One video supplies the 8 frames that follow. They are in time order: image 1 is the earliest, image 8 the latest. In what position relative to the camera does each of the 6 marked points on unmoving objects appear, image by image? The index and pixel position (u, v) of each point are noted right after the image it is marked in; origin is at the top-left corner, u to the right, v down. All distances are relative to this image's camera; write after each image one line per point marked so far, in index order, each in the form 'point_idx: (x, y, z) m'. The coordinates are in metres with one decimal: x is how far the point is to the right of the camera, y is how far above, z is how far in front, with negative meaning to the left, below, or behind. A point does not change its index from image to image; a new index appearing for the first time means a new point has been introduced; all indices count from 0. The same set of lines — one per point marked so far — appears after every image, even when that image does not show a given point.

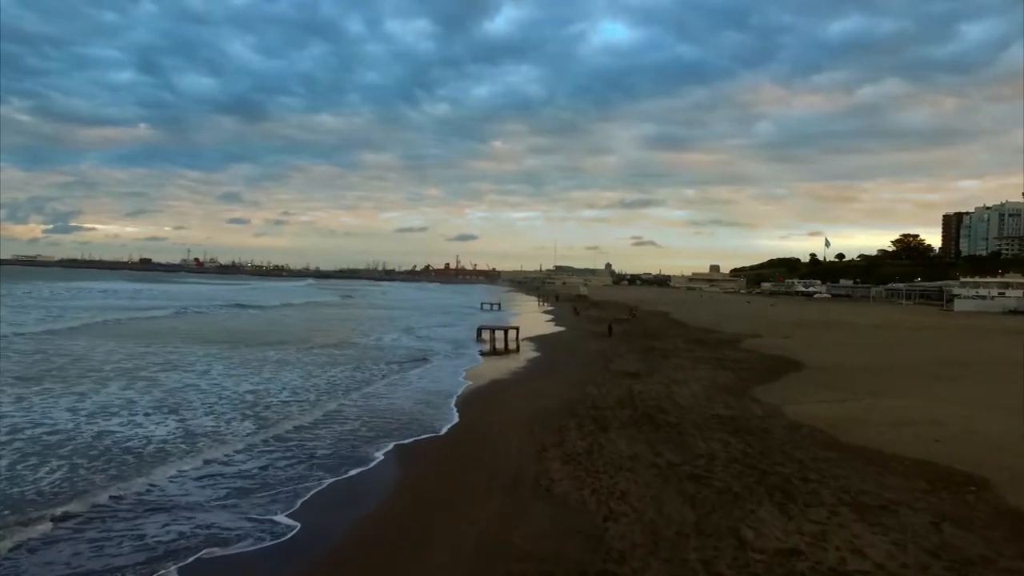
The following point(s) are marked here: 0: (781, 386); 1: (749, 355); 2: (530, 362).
0: (+5.2, -1.8, +12.8) m
1: (+6.6, -1.7, +18.6) m
2: (+0.7, -2.0, +19.5) m
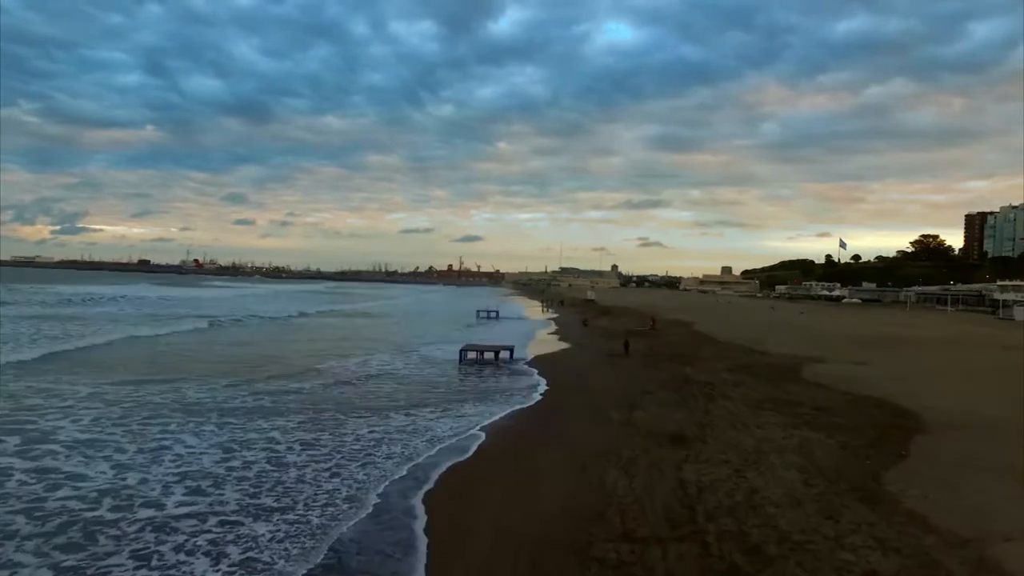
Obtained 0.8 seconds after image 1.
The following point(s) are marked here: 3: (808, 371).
0: (+5.0, -2.1, +8.0) m
1: (+6.4, -2.0, +13.8) m
2: (+0.5, -2.3, +14.7) m
3: (+7.1, -2.0, +15.8) m
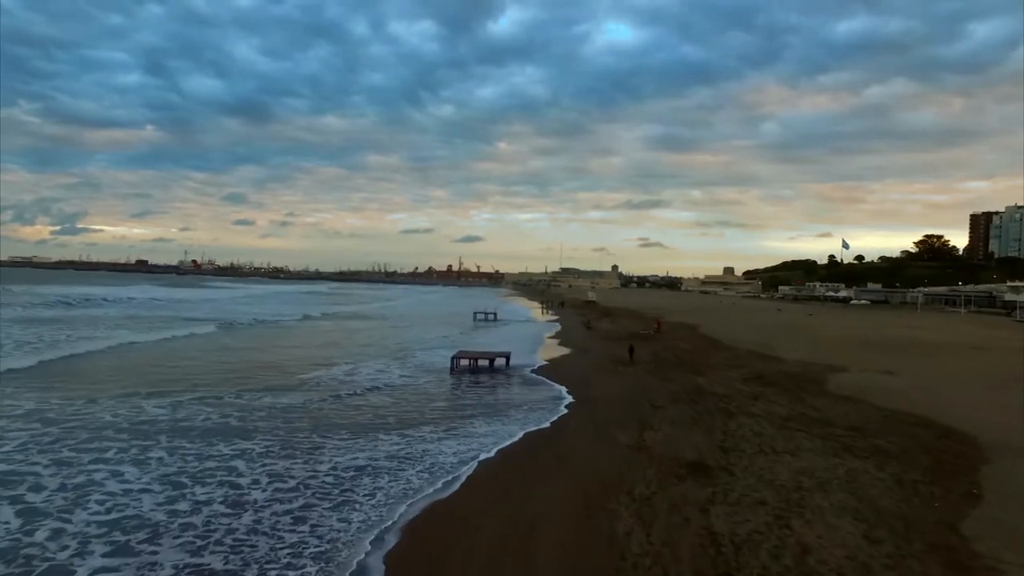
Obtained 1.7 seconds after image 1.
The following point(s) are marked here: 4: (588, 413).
0: (+4.9, -2.2, +6.6) m
1: (+6.3, -2.1, +12.4) m
2: (+0.4, -2.4, +13.3) m
3: (+7.0, -2.0, +14.4) m
4: (+1.5, -2.3, +12.0) m
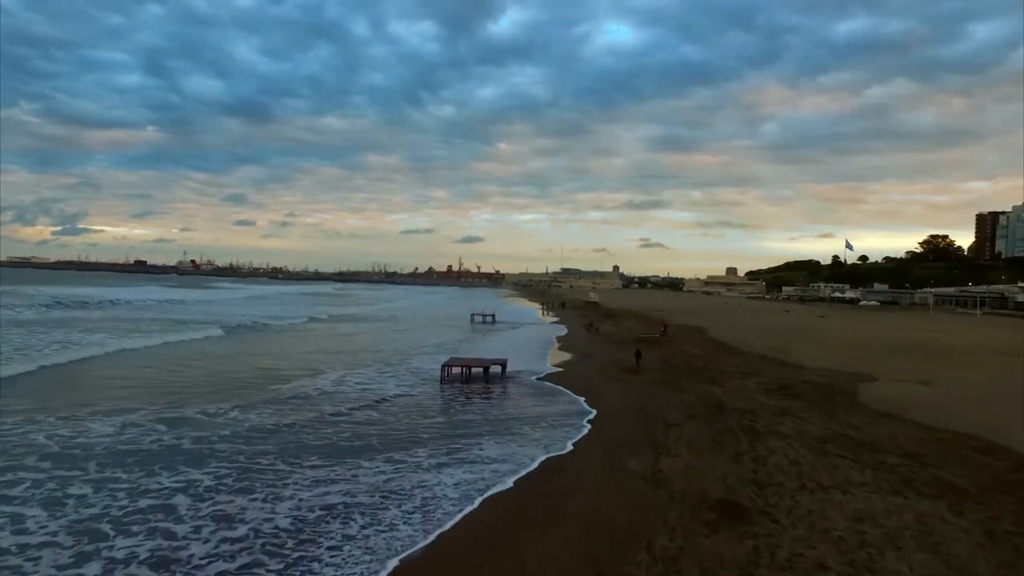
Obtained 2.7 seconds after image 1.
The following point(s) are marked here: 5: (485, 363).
0: (+4.8, -2.2, +5.2) m
1: (+6.3, -2.1, +11.0) m
2: (+0.3, -2.4, +11.9) m
3: (+6.9, -2.1, +13.0) m
4: (+1.4, -2.3, +10.5) m
5: (-0.7, -1.9, +16.7) m
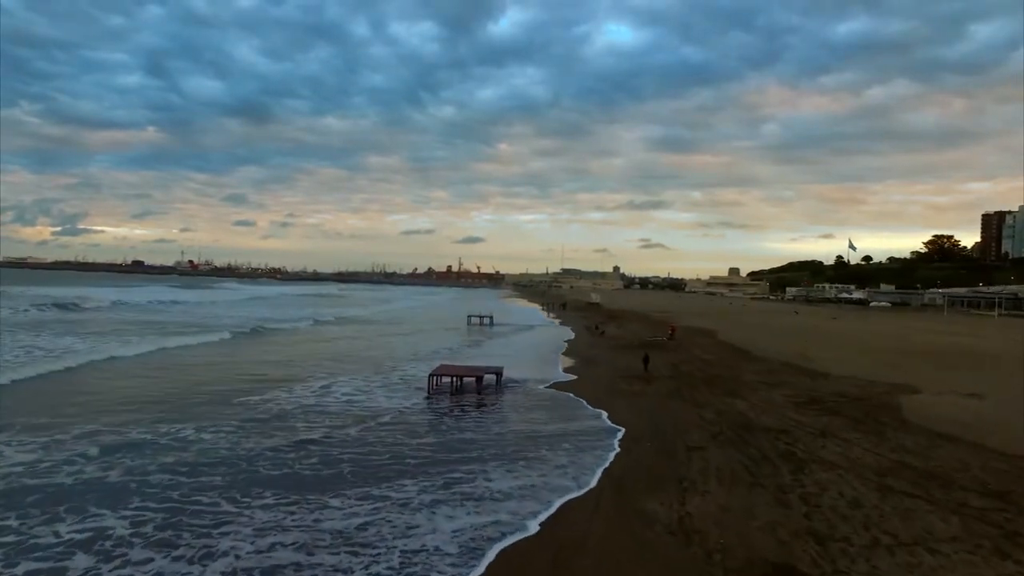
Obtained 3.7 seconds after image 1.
0: (+4.7, -2.2, +3.6) m
1: (+6.2, -2.1, +9.4) m
2: (+0.2, -2.4, +10.3) m
3: (+6.8, -2.1, +11.4) m
4: (+1.3, -2.3, +8.9) m
5: (-0.8, -1.9, +15.0) m
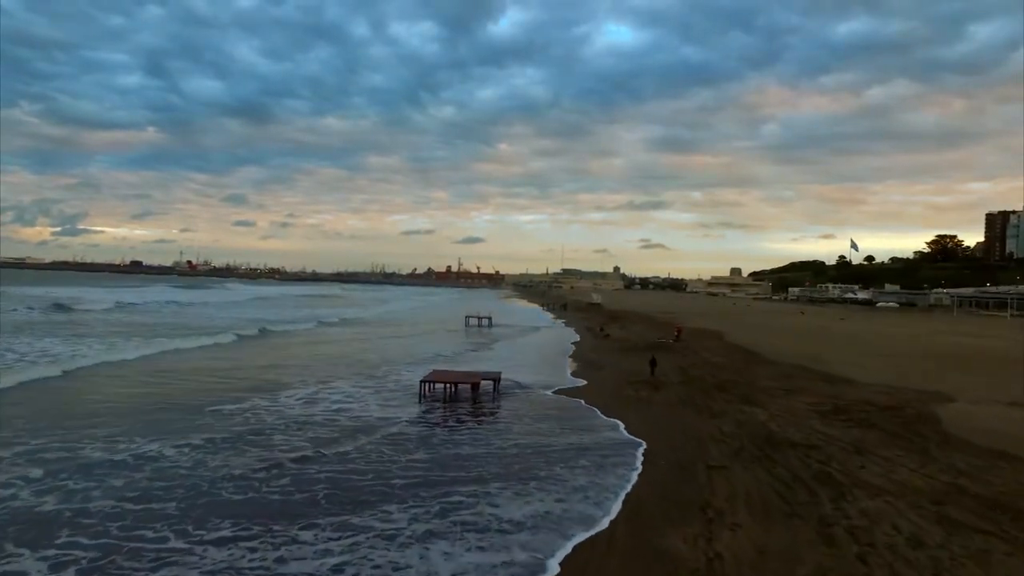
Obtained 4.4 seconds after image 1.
0: (+4.7, -2.2, +2.6) m
1: (+6.2, -2.1, +8.4) m
2: (+0.2, -2.4, +9.3) m
3: (+6.8, -2.1, +10.3) m
4: (+1.3, -2.3, +7.9) m
5: (-0.8, -1.9, +14.0) m
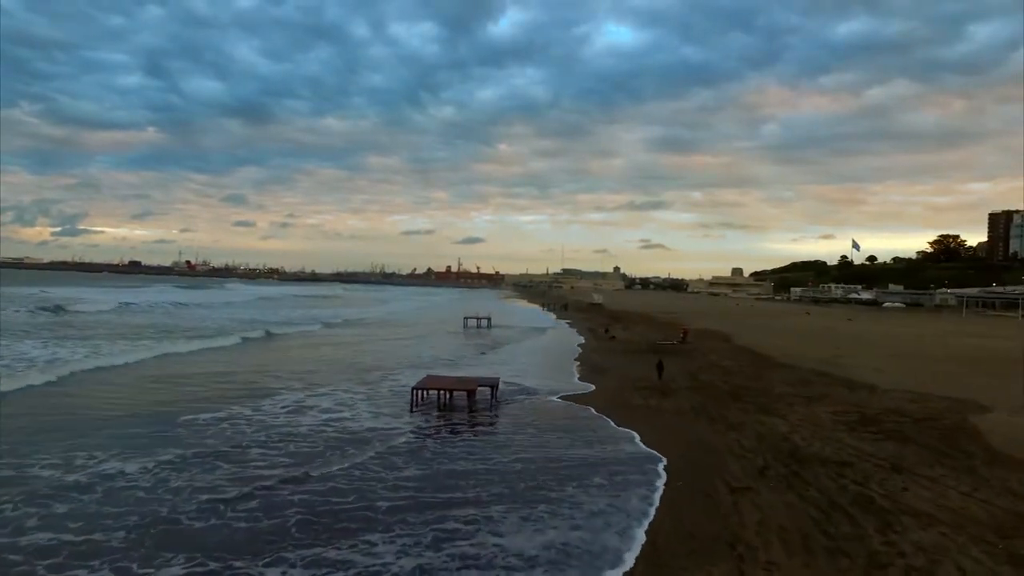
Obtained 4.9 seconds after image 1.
0: (+4.7, -2.2, +1.7) m
1: (+6.2, -2.1, +7.5) m
2: (+0.2, -2.4, +8.4) m
3: (+6.8, -2.1, +9.5) m
4: (+1.3, -2.3, +7.0) m
5: (-0.8, -1.9, +13.1) m
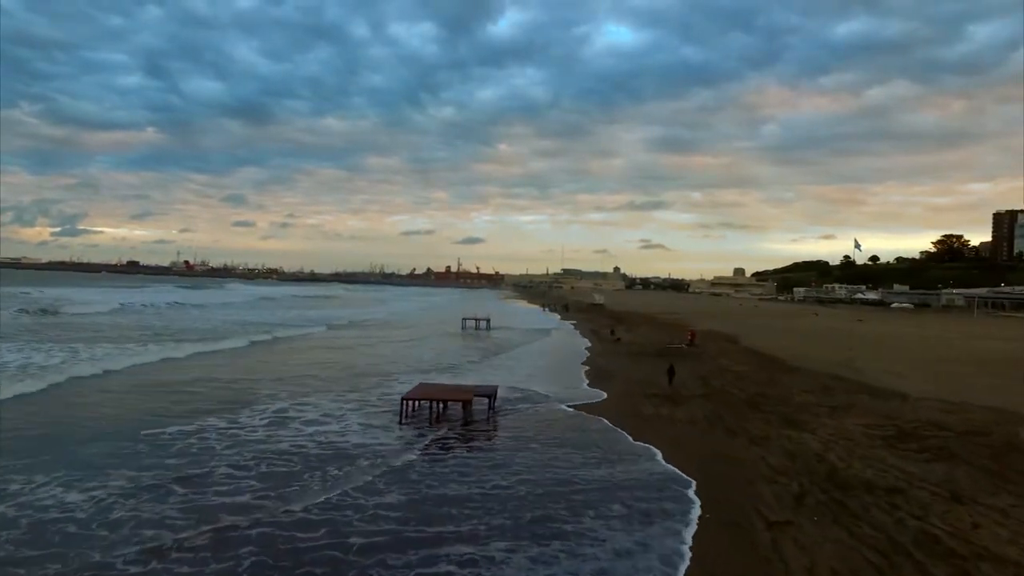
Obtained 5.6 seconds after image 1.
0: (+4.7, -2.2, +0.7) m
1: (+6.2, -2.1, +6.5) m
2: (+0.2, -2.4, +7.4) m
3: (+6.8, -2.1, +8.5) m
4: (+1.3, -2.3, +6.0) m
5: (-0.8, -1.9, +12.1) m
